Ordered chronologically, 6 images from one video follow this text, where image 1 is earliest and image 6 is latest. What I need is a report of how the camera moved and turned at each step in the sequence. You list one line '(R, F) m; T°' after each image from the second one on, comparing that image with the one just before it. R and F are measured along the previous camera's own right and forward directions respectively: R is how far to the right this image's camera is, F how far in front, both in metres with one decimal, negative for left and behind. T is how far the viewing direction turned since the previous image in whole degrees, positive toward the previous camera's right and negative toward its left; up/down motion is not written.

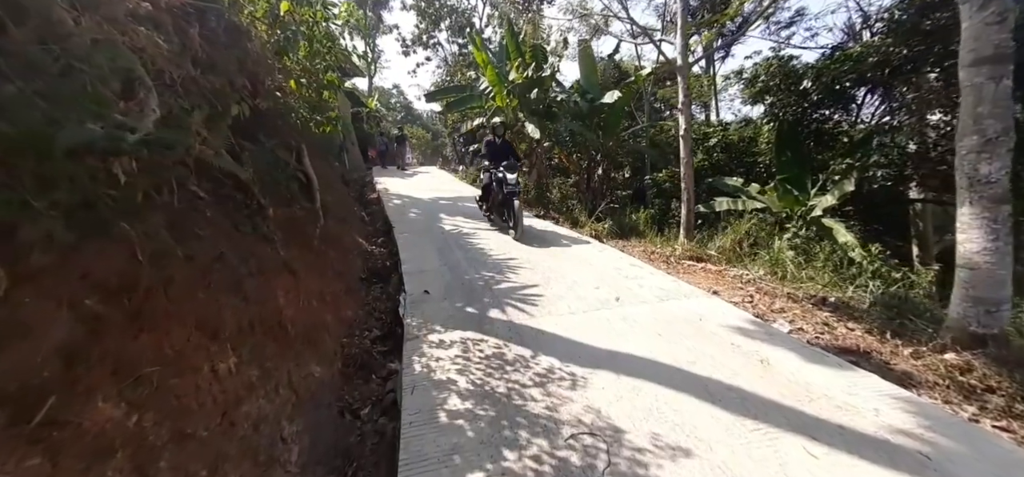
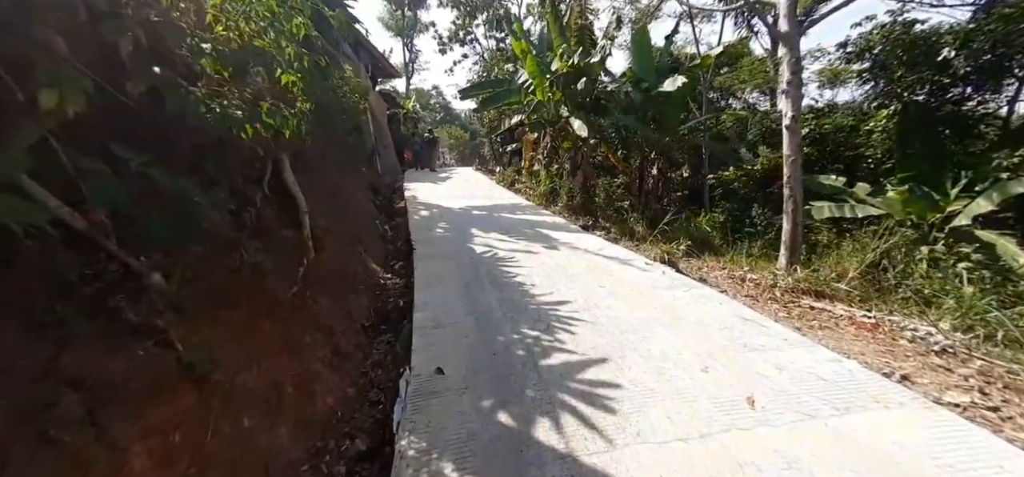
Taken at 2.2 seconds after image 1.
(-0.1, +1.2) m; -6°
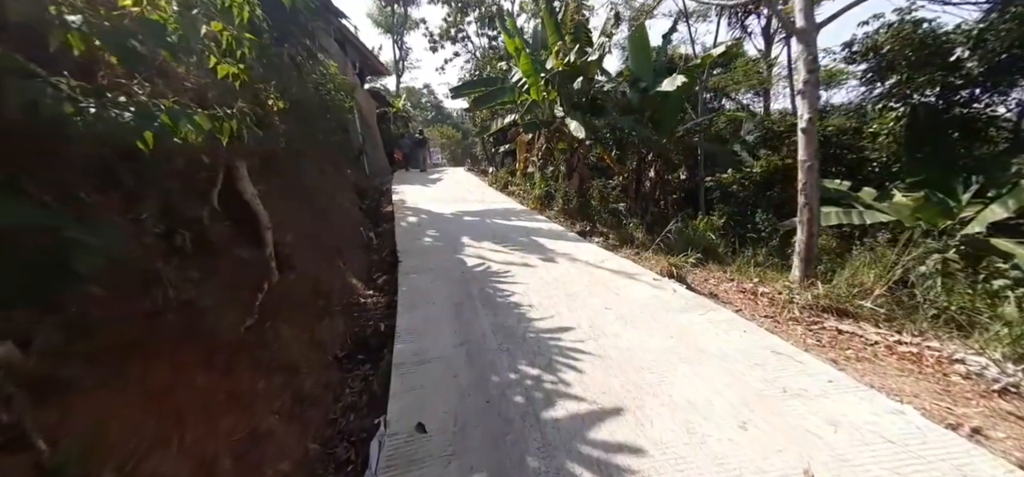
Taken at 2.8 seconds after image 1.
(0.0, +0.4) m; +1°
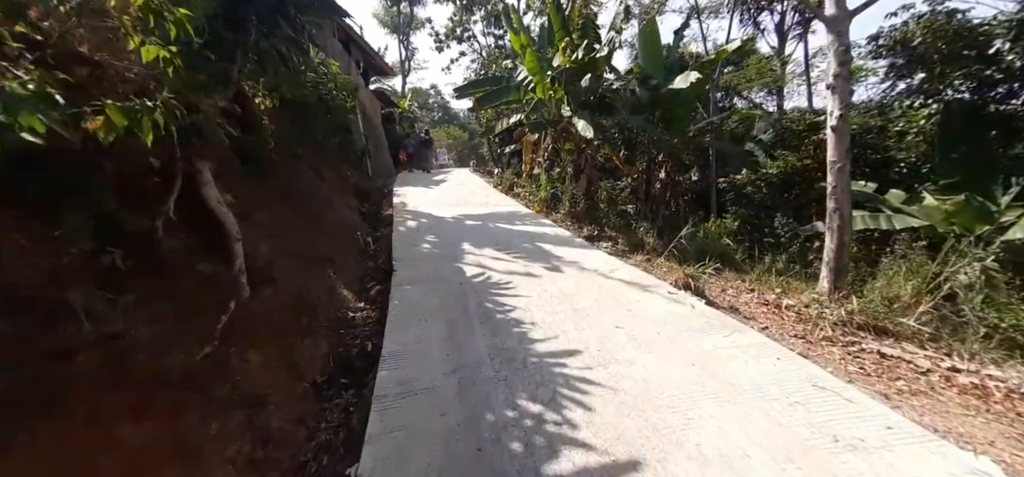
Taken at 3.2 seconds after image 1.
(0.0, +0.3) m; -1°
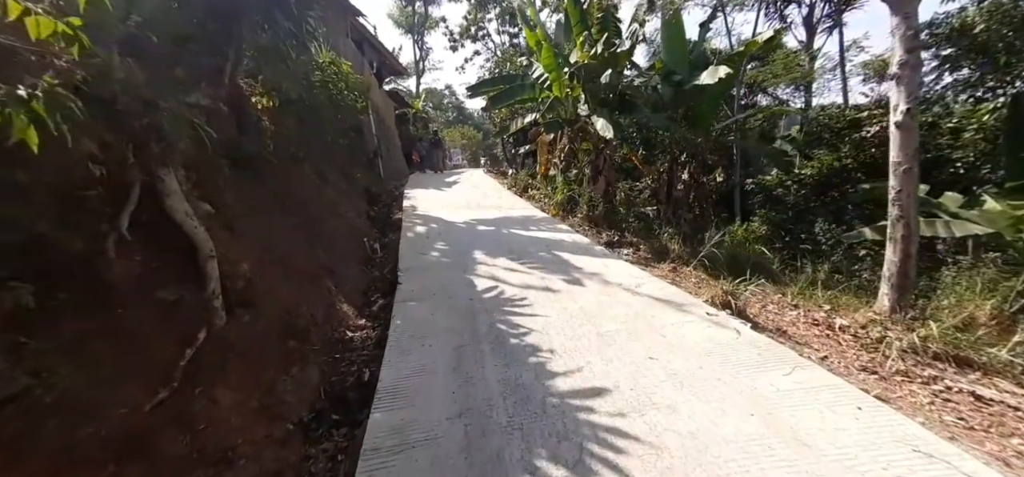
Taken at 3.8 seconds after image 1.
(0.0, +0.4) m; -2°
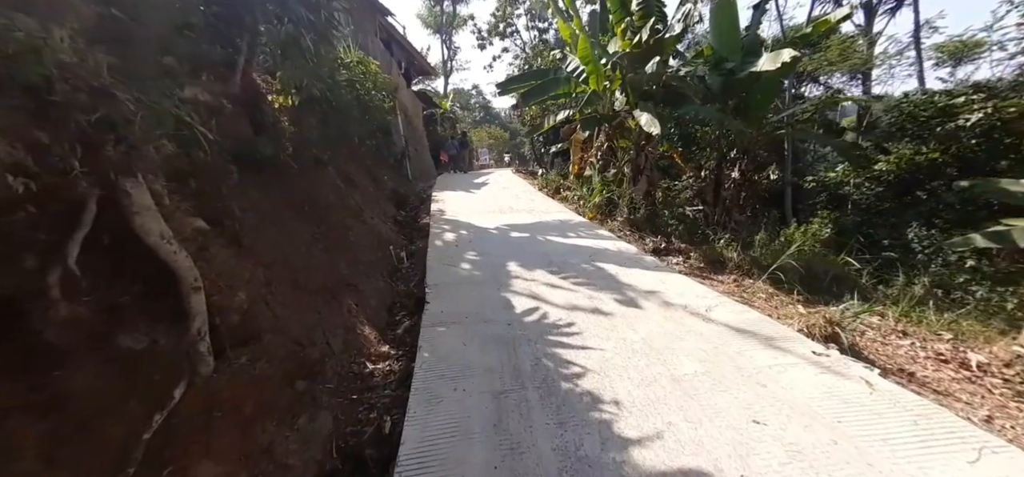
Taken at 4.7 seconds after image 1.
(-0.1, +0.5) m; -4°
